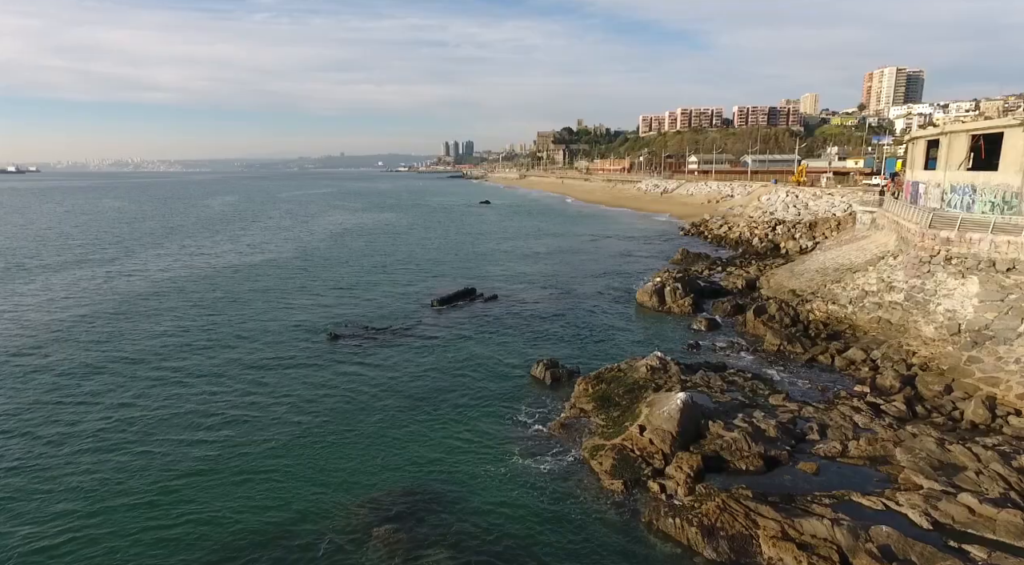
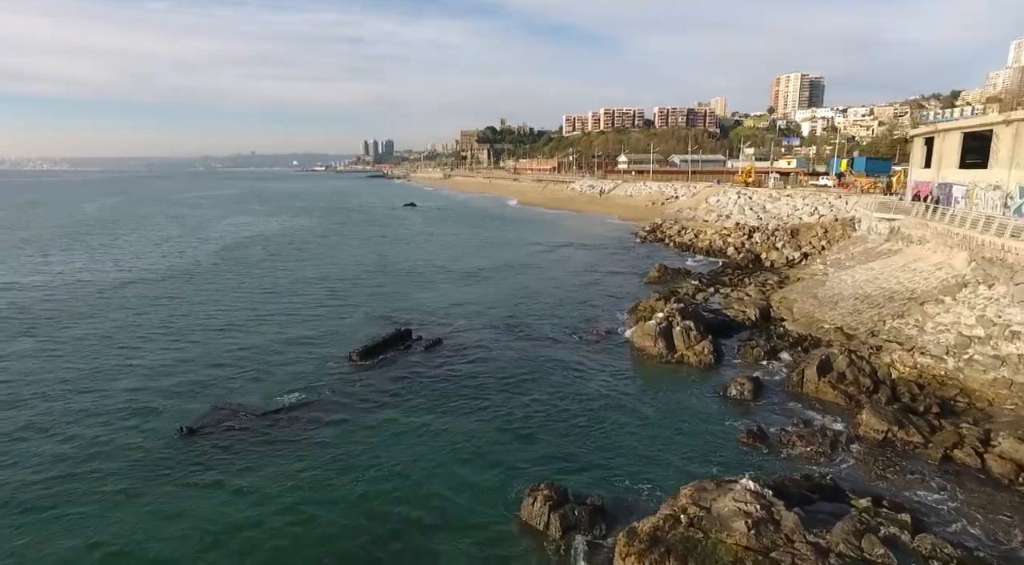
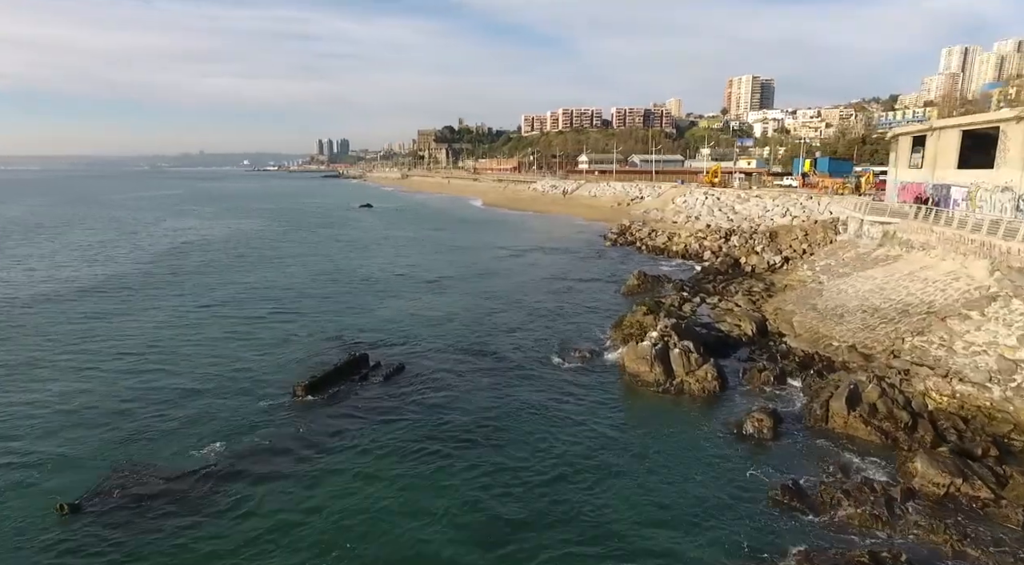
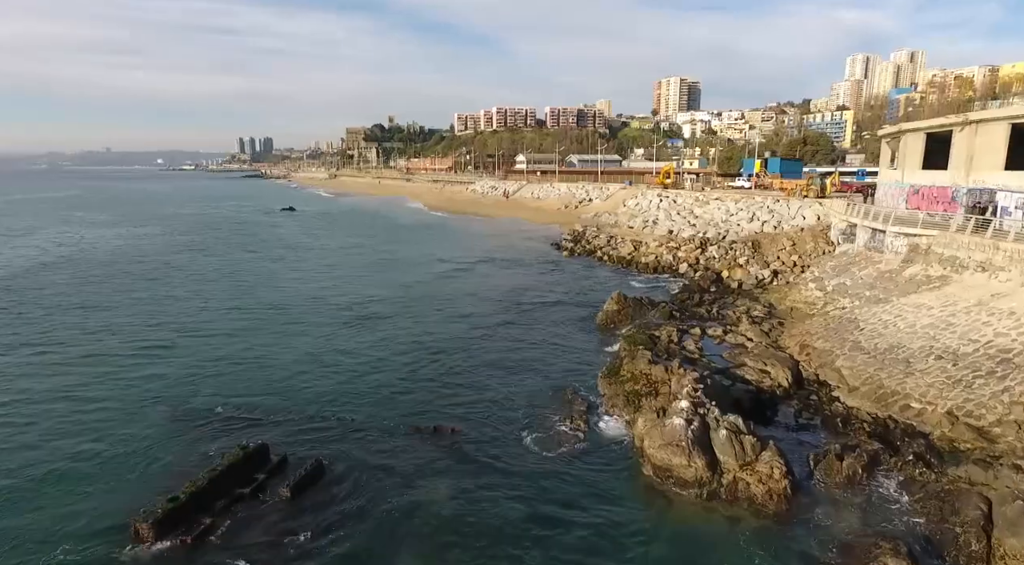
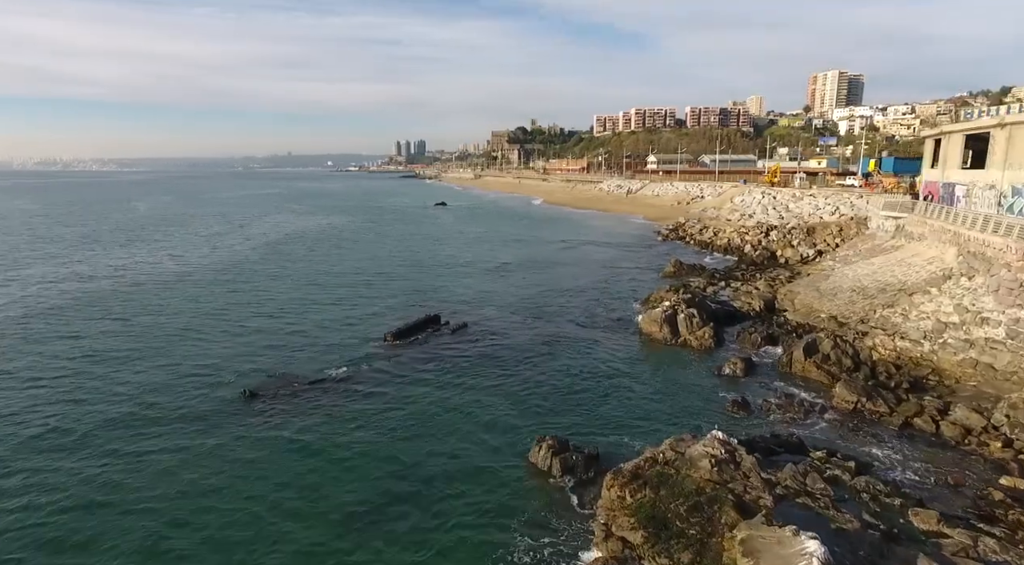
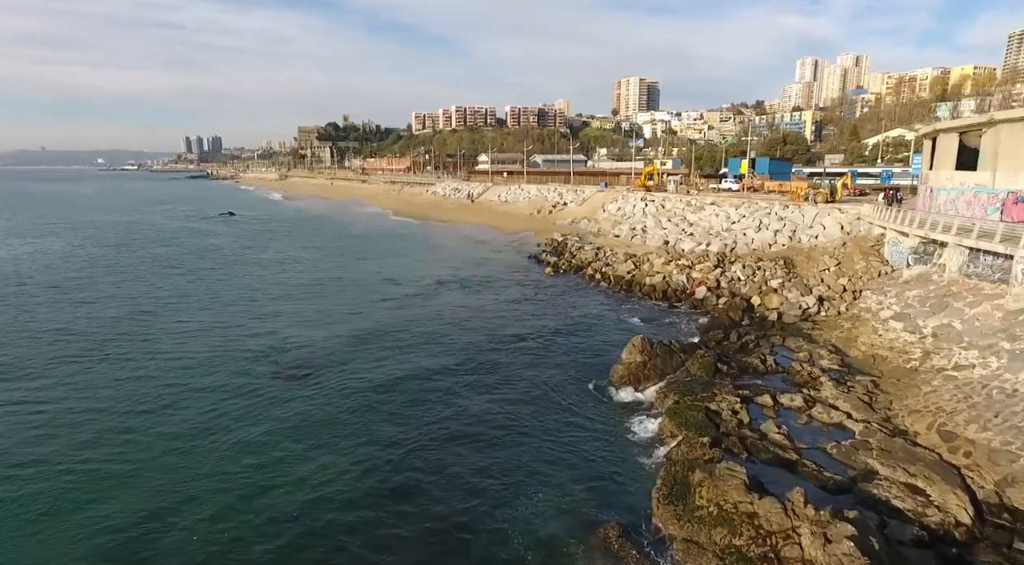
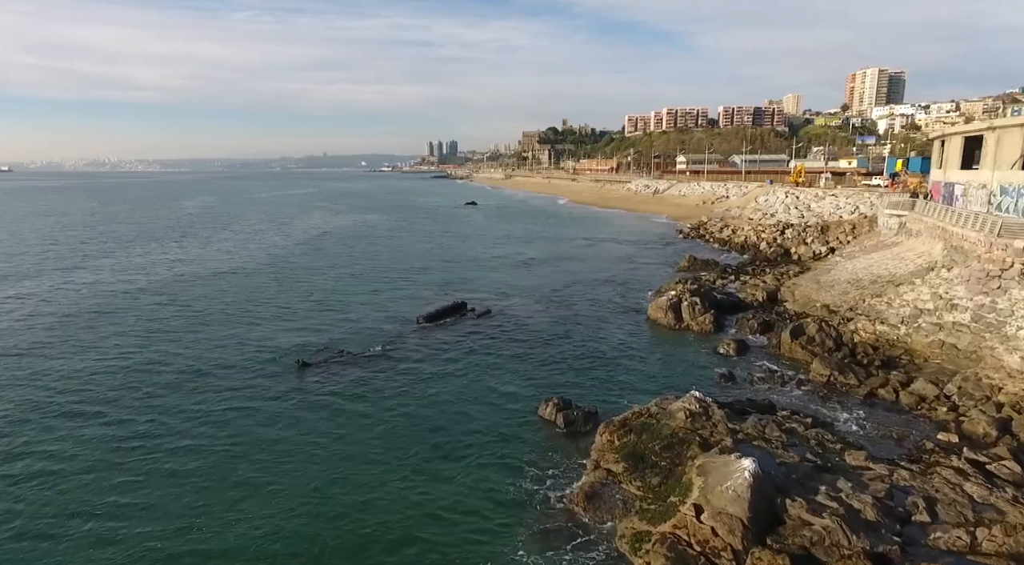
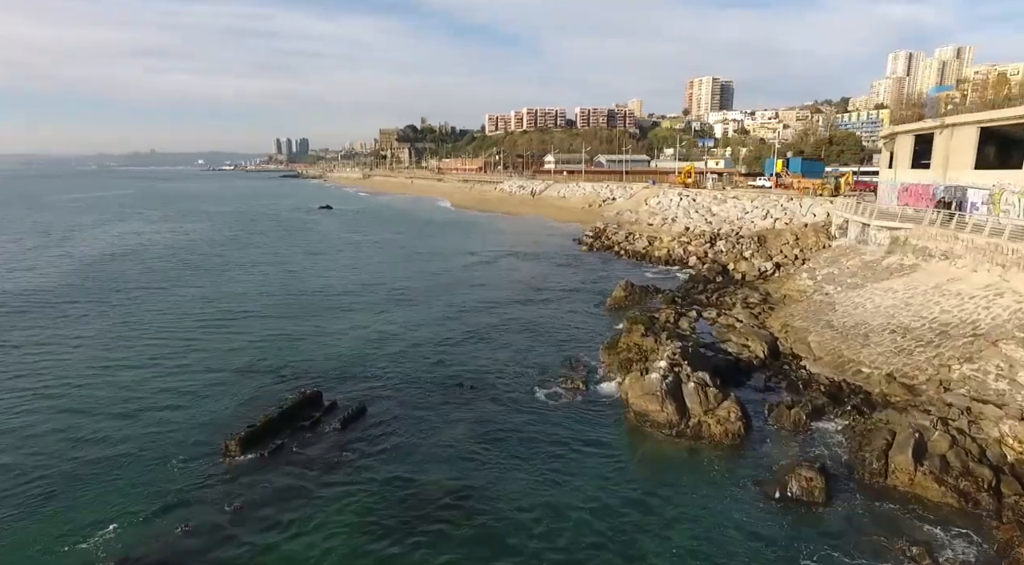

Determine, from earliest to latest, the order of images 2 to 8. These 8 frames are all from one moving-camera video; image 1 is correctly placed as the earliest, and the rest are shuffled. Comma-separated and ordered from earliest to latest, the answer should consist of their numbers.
7, 5, 2, 3, 8, 4, 6
